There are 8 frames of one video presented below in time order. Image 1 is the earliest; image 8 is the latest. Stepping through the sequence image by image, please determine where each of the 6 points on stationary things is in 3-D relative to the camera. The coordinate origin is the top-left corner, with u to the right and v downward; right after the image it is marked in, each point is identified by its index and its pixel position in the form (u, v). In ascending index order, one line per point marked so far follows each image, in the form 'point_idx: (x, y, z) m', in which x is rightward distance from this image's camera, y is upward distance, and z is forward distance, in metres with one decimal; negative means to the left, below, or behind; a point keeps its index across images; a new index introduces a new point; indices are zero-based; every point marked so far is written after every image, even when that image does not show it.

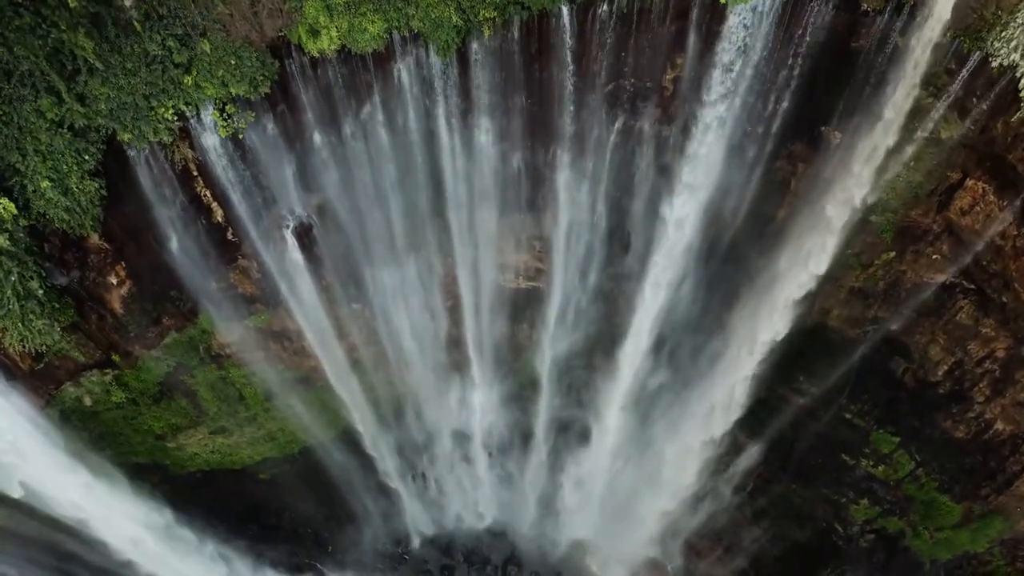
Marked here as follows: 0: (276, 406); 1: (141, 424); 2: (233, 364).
0: (-4.1, -2.1, +12.2) m
1: (-6.2, -2.3, +11.8) m
2: (-4.5, -1.2, +11.3) m
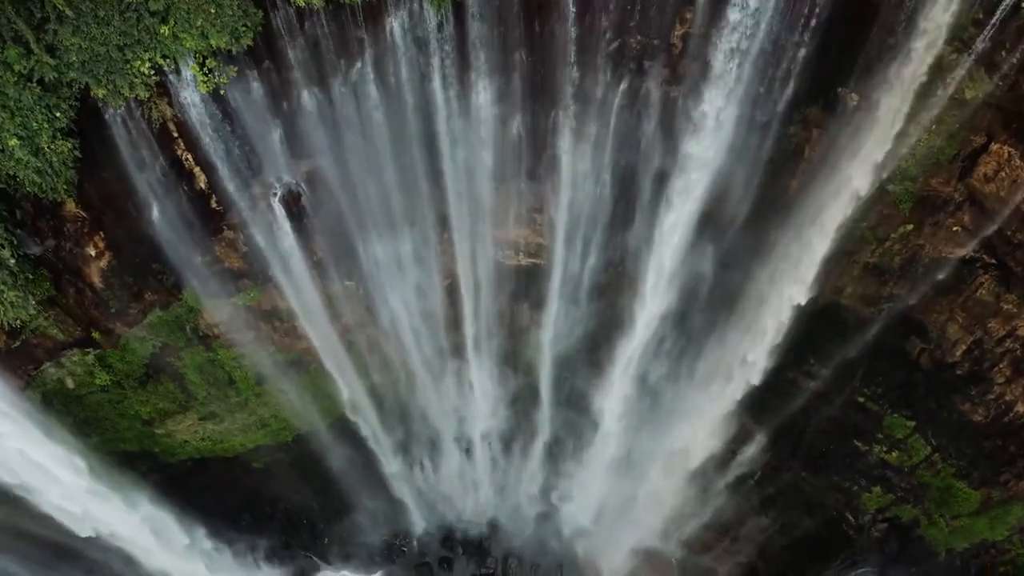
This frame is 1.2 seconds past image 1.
0: (-4.1, -1.7, +11.7) m
1: (-6.2, -1.9, +11.3) m
2: (-4.5, -0.9, +10.9) m
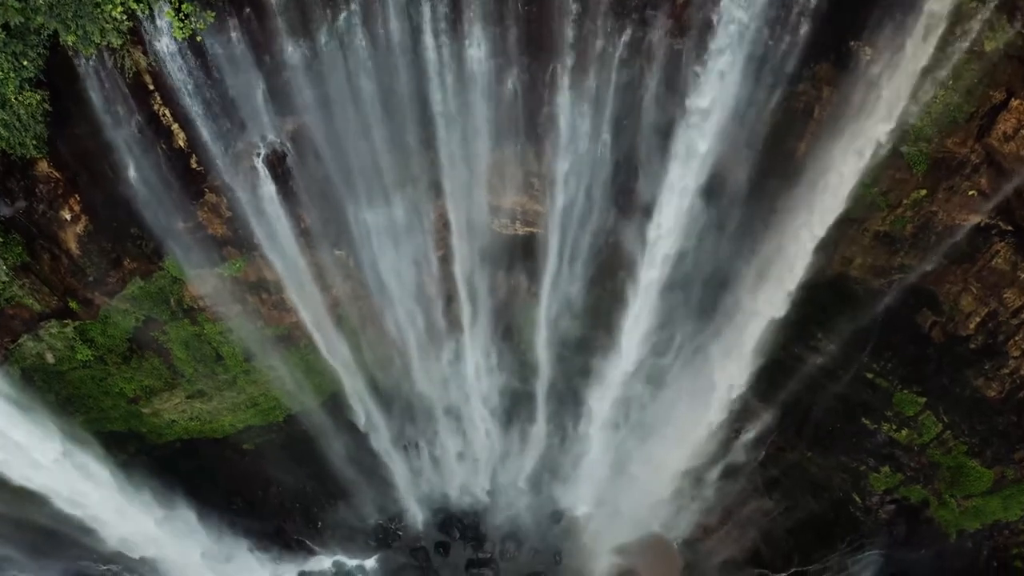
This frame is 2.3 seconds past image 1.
0: (-4.2, -1.3, +11.3) m
1: (-6.3, -1.5, +10.9) m
2: (-4.6, -0.5, +10.5) m
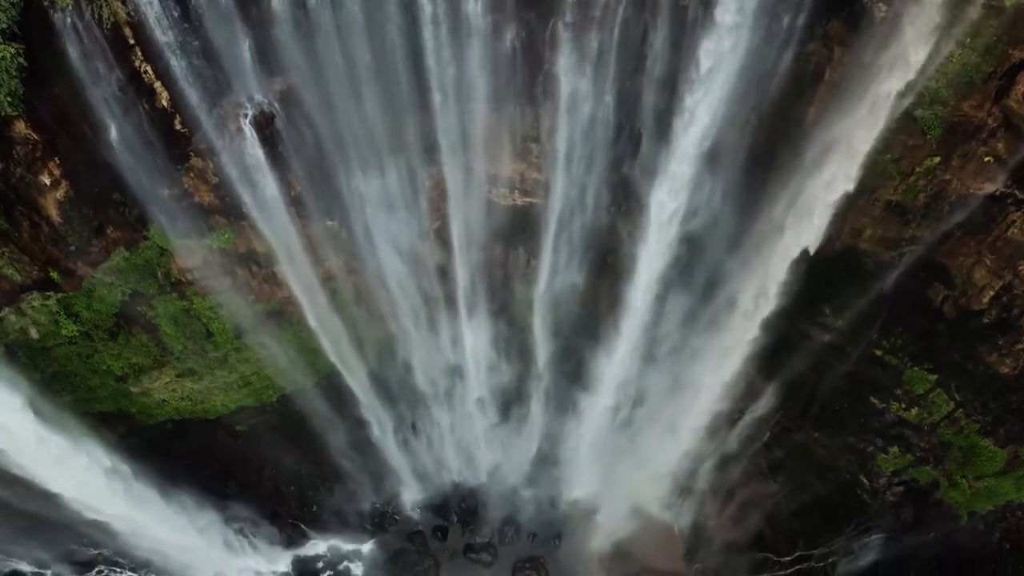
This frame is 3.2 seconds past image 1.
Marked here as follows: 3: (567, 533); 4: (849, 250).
0: (-4.2, -0.9, +11.0) m
1: (-6.3, -1.1, +10.6) m
2: (-4.6, -0.1, +10.2) m
3: (+1.0, -4.7, +13.4) m
4: (+4.8, +0.5, +10.0) m
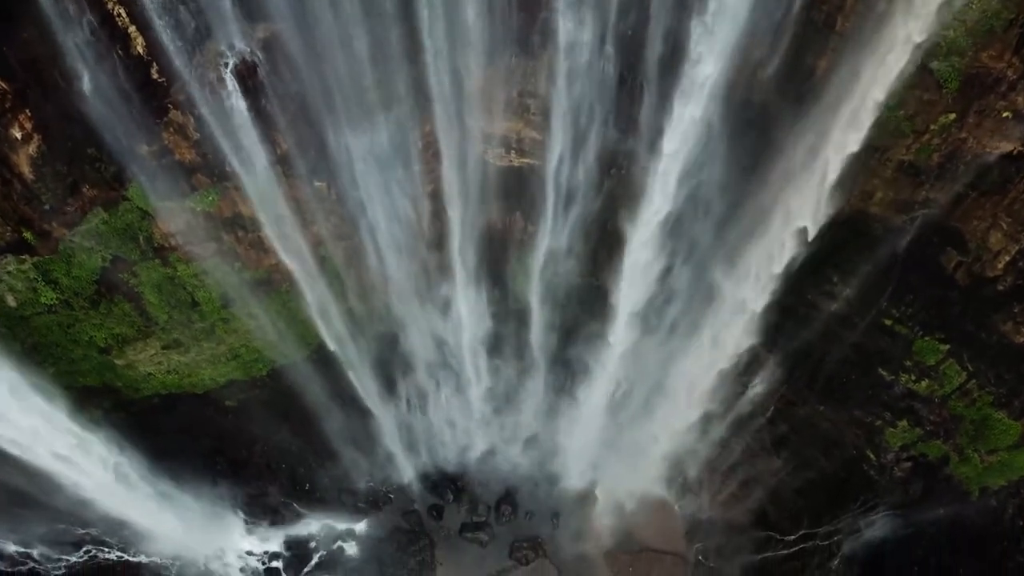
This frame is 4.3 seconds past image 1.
0: (-4.2, -0.4, +10.6) m
1: (-6.3, -0.7, +10.2) m
2: (-4.7, +0.4, +9.8) m
3: (+1.0, -4.2, +13.1) m
4: (+4.8, +1.0, +9.6) m
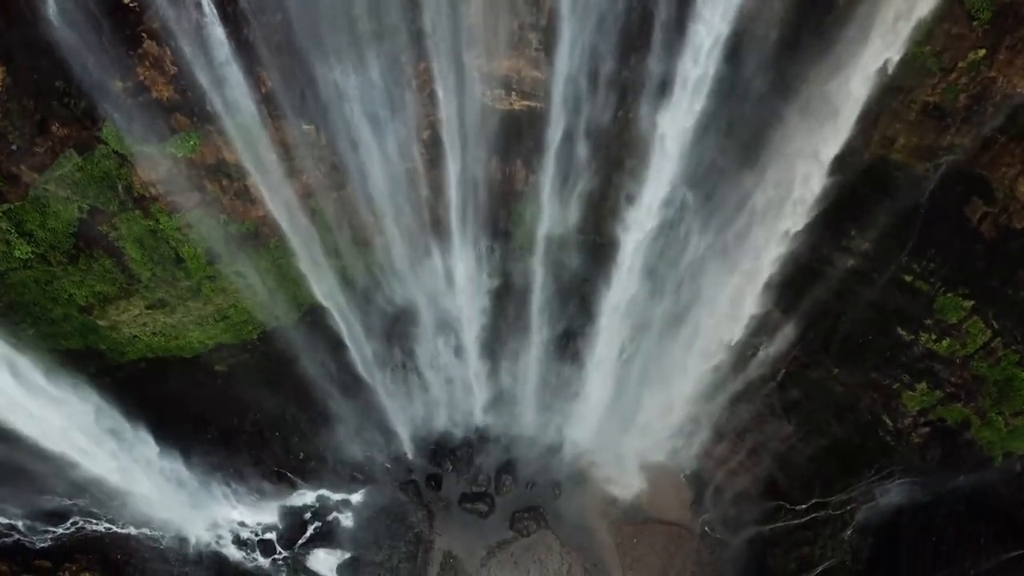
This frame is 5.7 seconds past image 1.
0: (-4.2, +0.2, +10.1) m
1: (-6.3, 0.0, +9.7) m
2: (-4.7, +1.0, +9.3) m
3: (+1.0, -3.5, +12.6) m
4: (+4.8, +1.6, +9.1) m
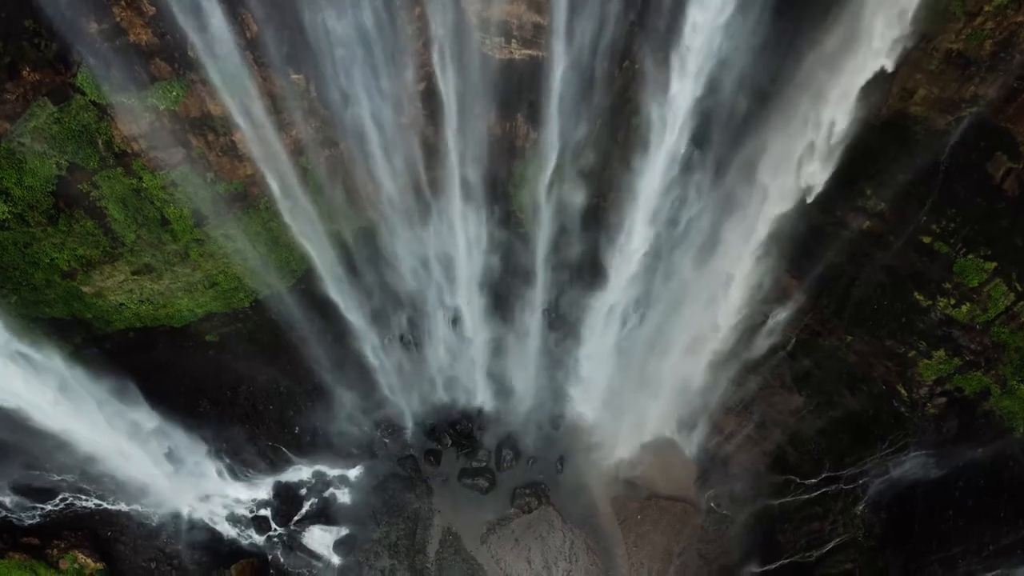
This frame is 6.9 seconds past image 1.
0: (-4.2, +0.7, +9.7) m
1: (-6.3, +0.5, +9.3) m
2: (-4.6, +1.5, +8.8) m
3: (+1.0, -3.0, +12.3) m
4: (+4.8, +2.1, +8.6) m
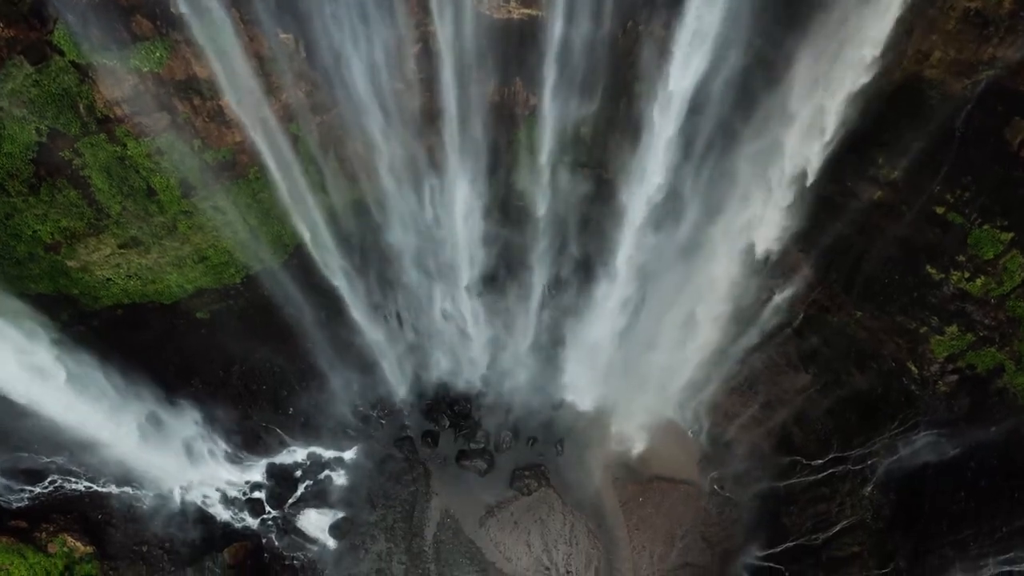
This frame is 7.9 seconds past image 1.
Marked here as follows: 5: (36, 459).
0: (-4.2, +1.1, +9.4) m
1: (-6.3, +0.8, +9.0) m
2: (-4.7, +1.8, +8.5) m
3: (+1.0, -2.6, +12.0) m
4: (+4.8, +2.5, +8.3) m
5: (-7.5, -2.7, +11.0) m
